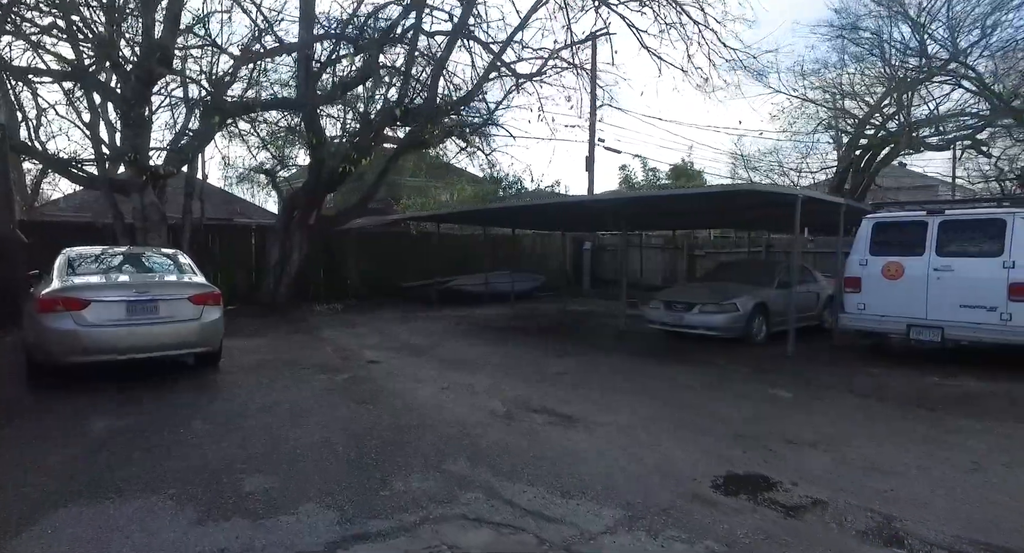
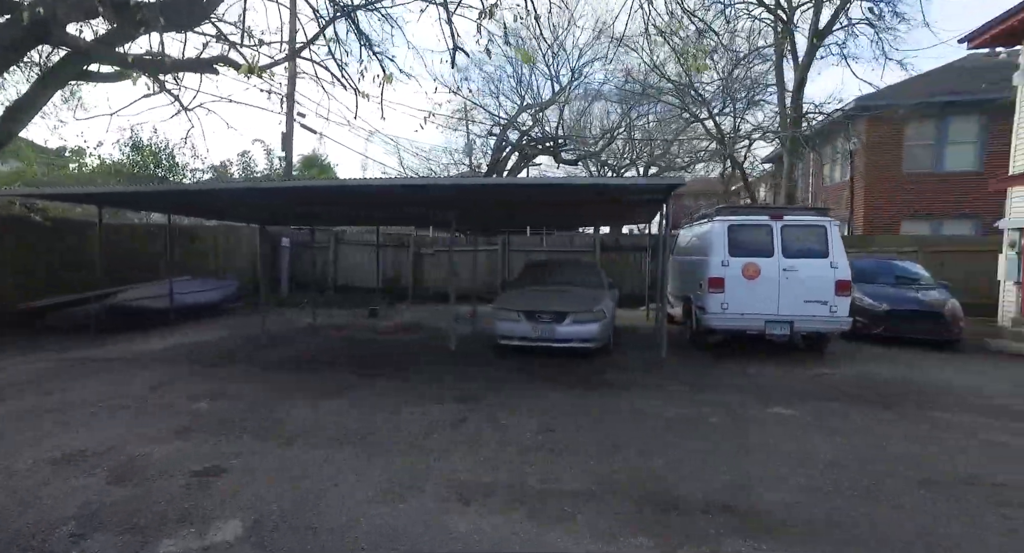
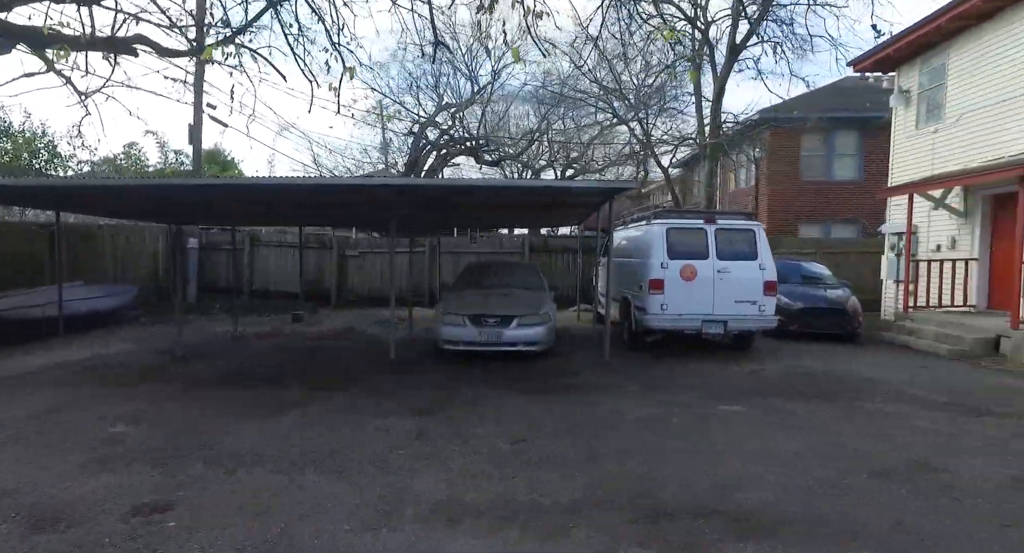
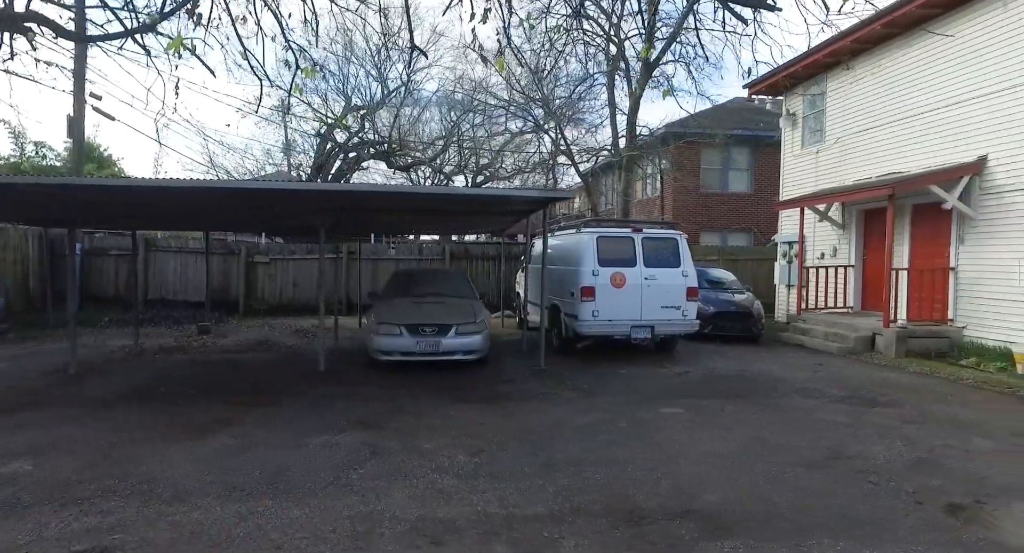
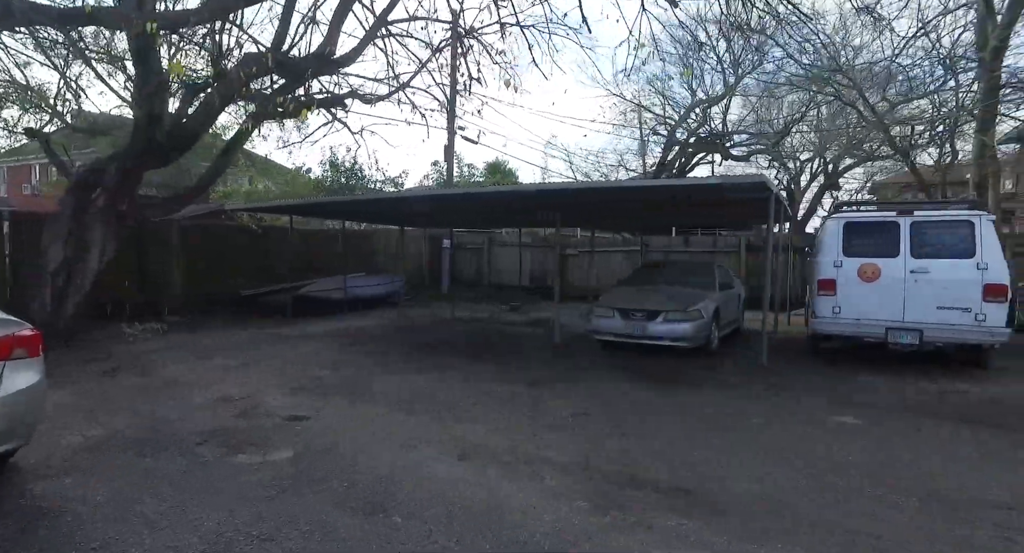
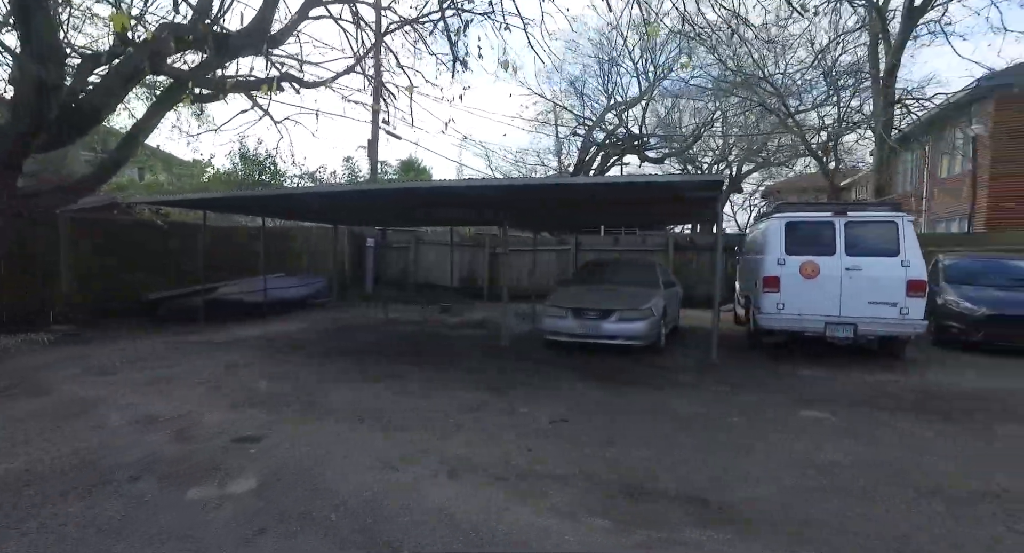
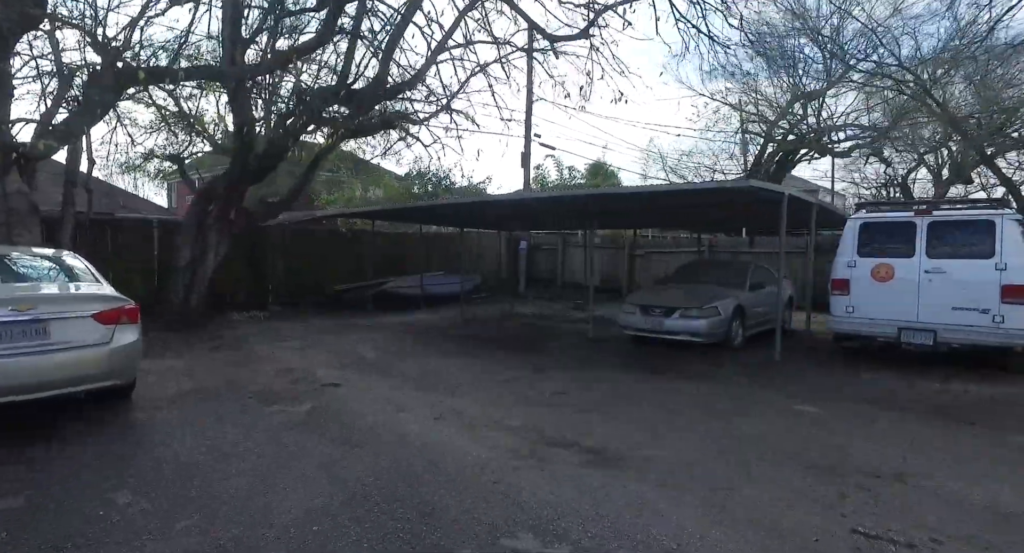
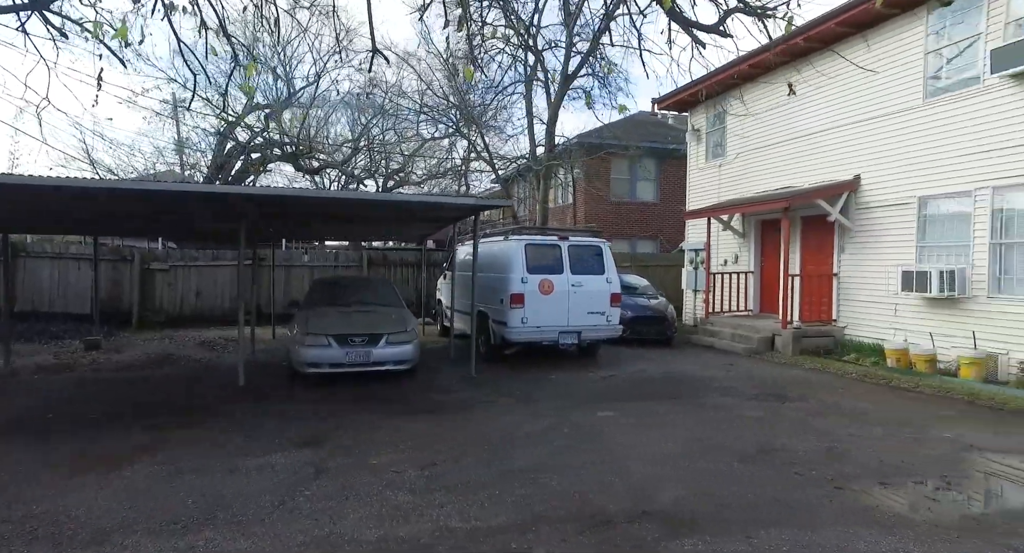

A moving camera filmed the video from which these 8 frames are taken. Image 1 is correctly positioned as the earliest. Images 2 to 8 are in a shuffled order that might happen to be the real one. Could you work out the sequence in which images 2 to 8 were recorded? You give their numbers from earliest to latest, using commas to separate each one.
7, 5, 6, 2, 3, 4, 8
